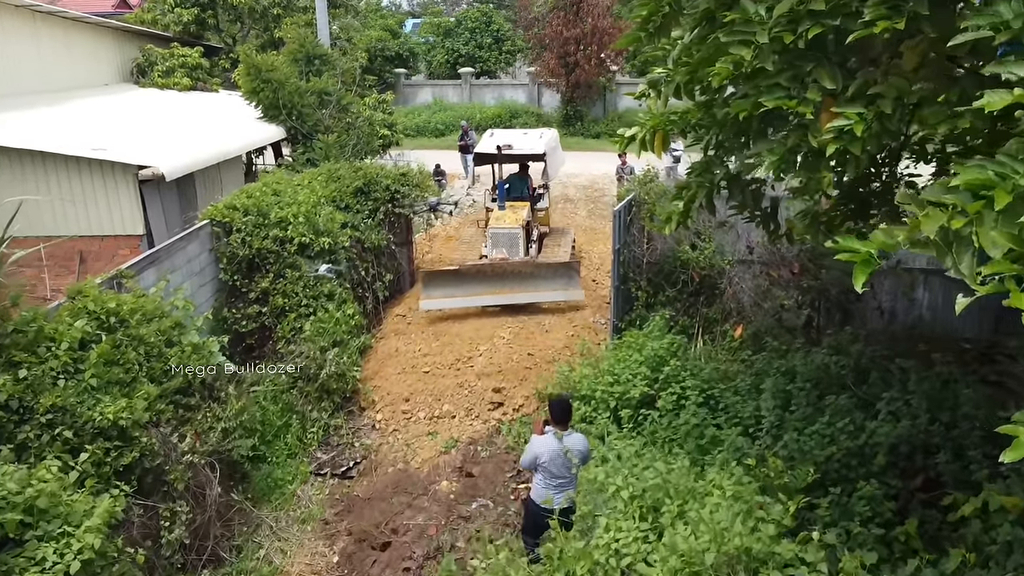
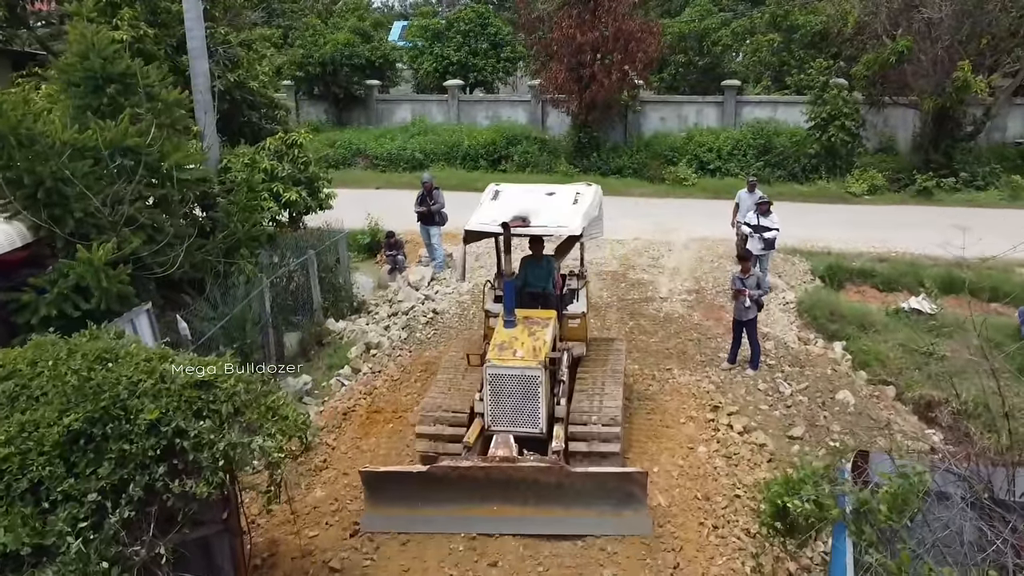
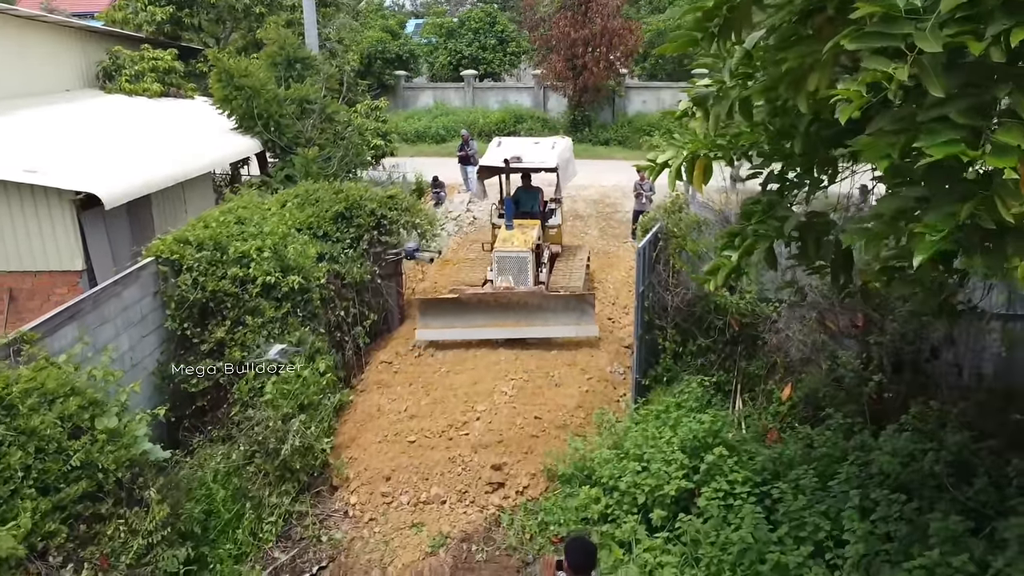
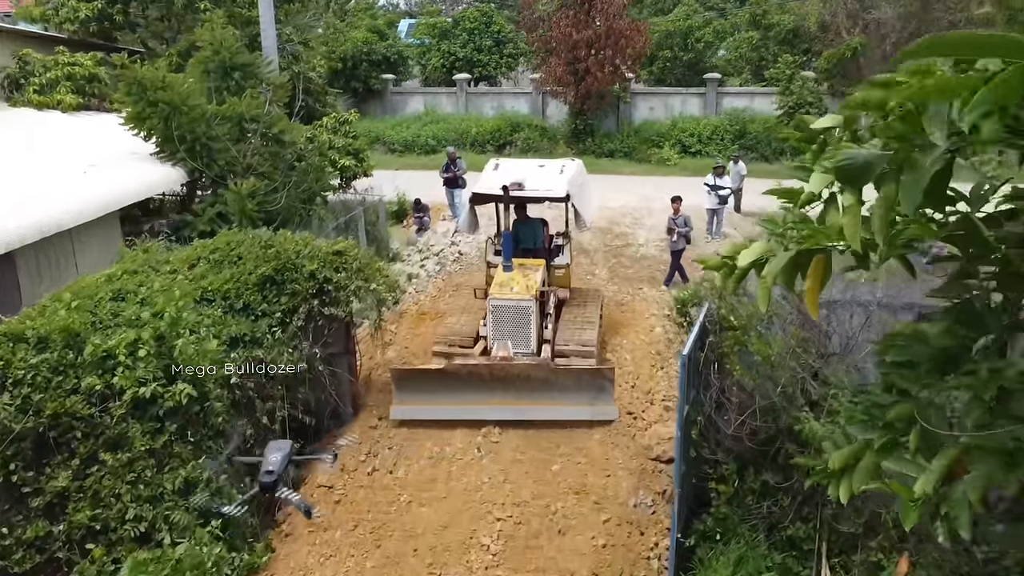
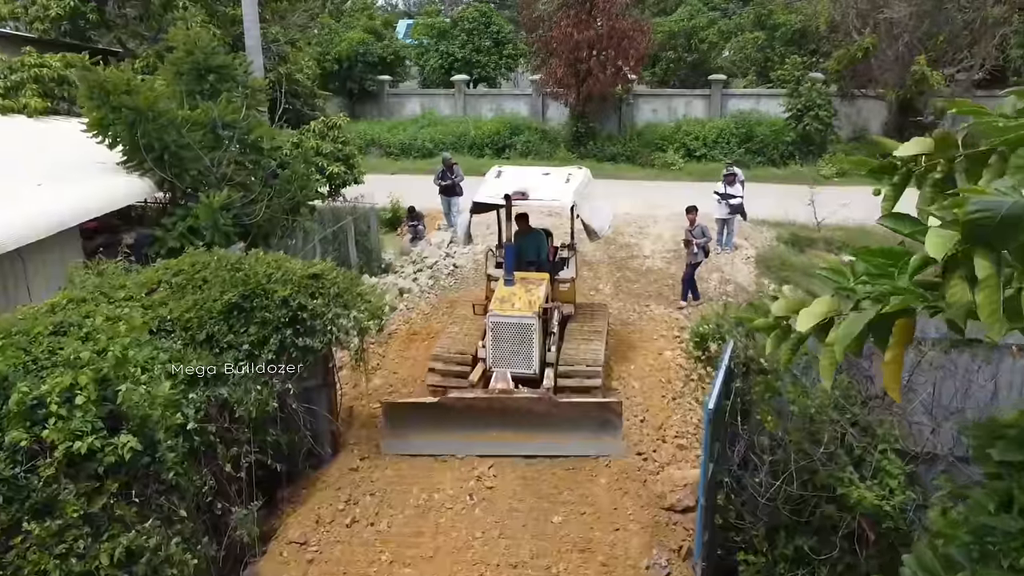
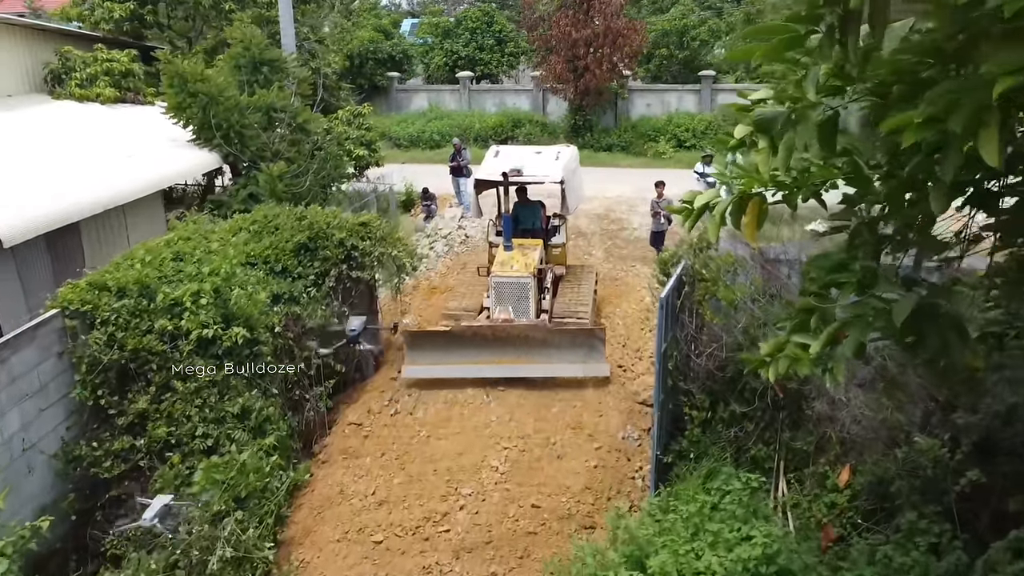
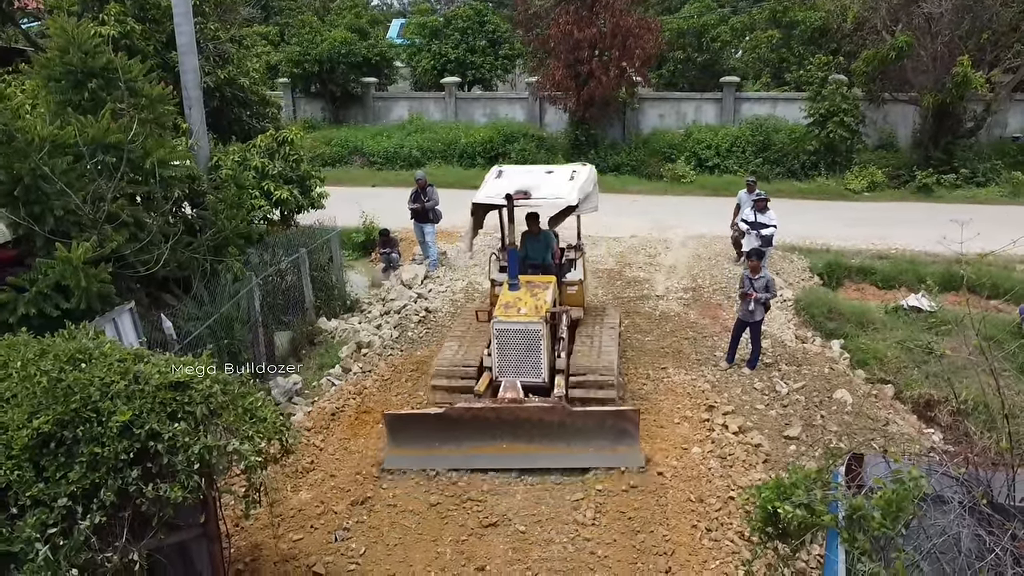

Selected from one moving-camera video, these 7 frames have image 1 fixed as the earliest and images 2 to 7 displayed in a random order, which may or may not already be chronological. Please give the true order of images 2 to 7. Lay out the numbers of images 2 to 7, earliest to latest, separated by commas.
3, 6, 4, 5, 2, 7
